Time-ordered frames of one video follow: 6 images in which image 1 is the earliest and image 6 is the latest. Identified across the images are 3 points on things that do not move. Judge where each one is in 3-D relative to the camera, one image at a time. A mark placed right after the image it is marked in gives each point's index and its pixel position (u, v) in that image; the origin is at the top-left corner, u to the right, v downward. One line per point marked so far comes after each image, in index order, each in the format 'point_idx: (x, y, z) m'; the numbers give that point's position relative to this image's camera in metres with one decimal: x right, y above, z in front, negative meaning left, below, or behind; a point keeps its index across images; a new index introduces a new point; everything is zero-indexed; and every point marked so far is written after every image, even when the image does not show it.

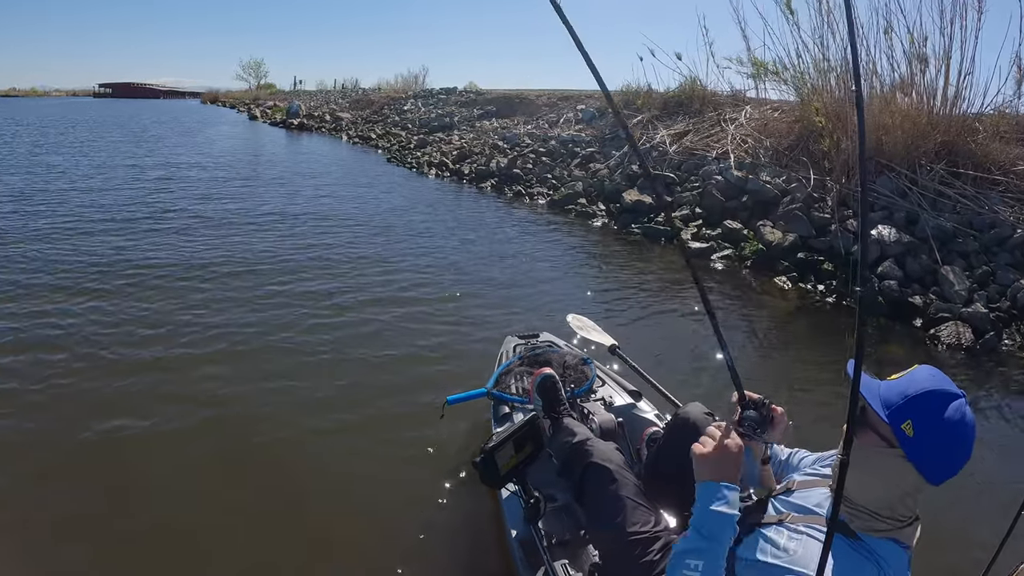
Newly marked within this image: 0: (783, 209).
0: (+4.0, +1.2, +9.6) m
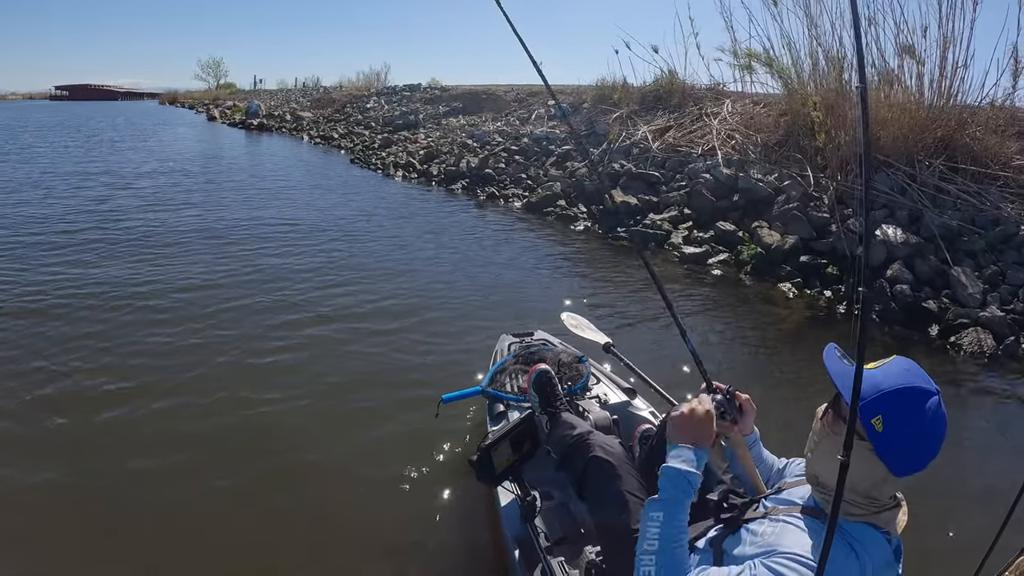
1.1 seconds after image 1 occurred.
0: (+3.7, +1.1, +8.9) m
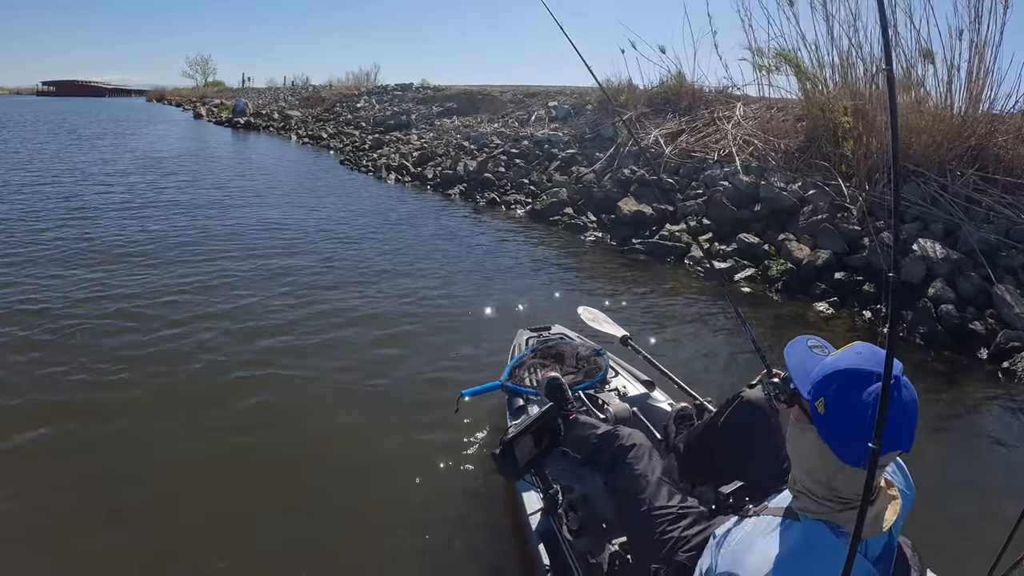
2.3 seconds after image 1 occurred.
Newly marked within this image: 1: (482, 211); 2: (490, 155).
0: (+3.7, +0.9, +8.3) m
1: (-0.6, +1.4, +12.0) m
2: (-0.5, +2.9, +14.0) m
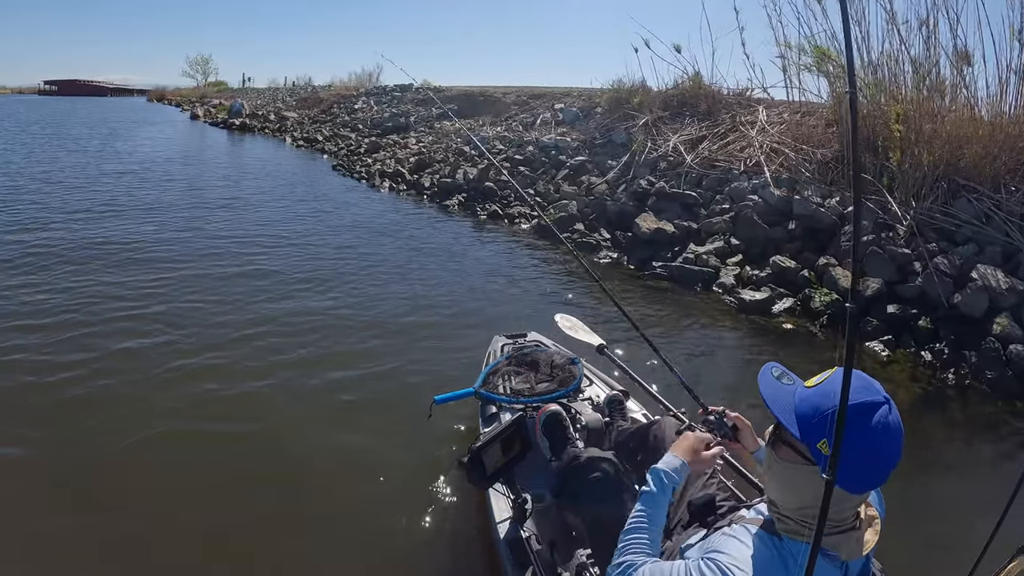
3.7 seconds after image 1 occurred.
0: (+3.8, +0.5, +7.3) m
1: (-0.5, +1.1, +11.0) m
2: (-0.4, +2.6, +13.1) m
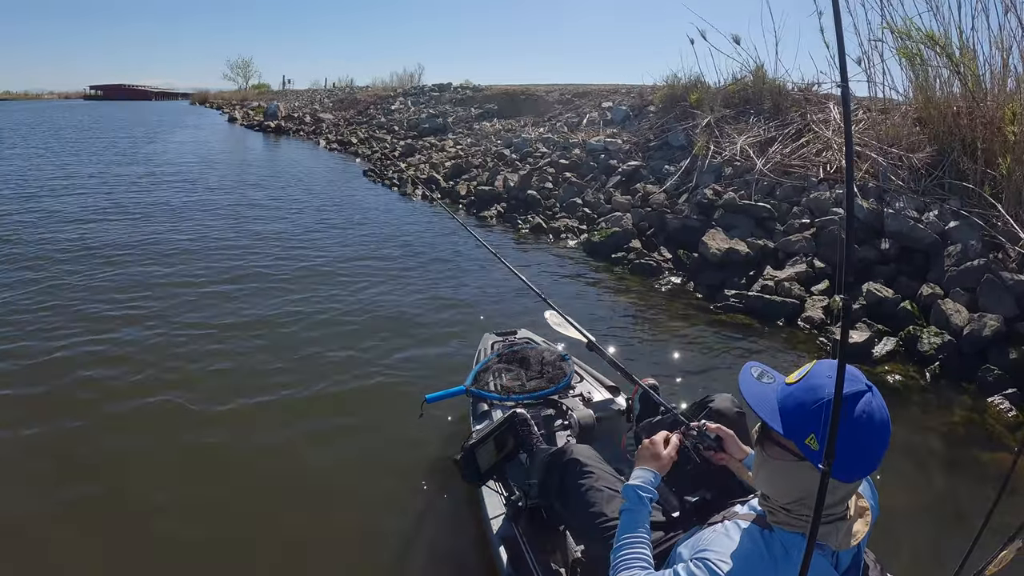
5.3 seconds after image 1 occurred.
0: (+4.2, +0.2, +6.1) m
1: (+0.2, +0.9, +10.1) m
2: (+0.4, +2.3, +12.1) m
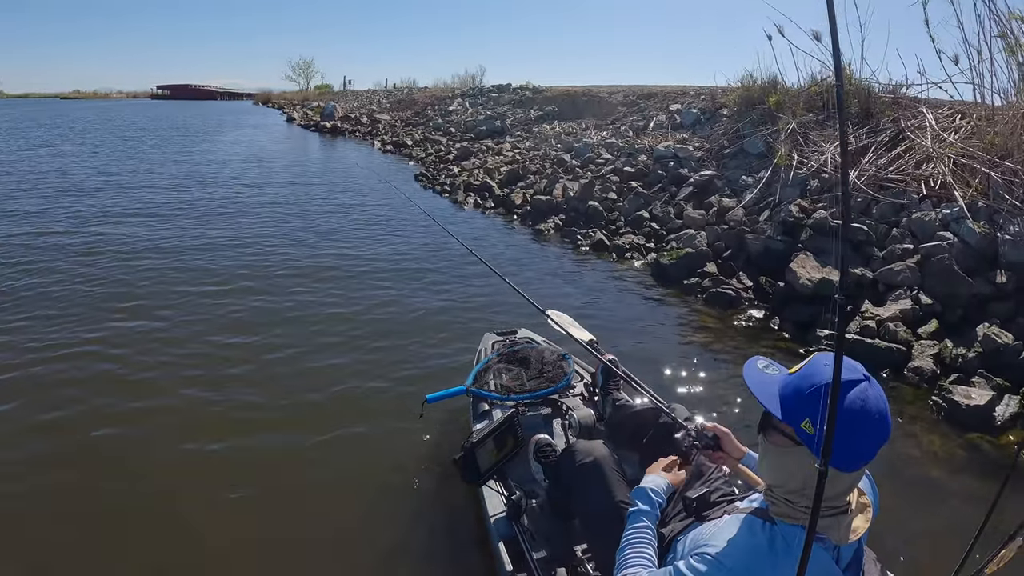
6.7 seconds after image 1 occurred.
0: (+4.7, -0.2, +5.0) m
1: (+1.0, +0.6, +9.4) m
2: (+1.5, +2.0, +11.4) m
